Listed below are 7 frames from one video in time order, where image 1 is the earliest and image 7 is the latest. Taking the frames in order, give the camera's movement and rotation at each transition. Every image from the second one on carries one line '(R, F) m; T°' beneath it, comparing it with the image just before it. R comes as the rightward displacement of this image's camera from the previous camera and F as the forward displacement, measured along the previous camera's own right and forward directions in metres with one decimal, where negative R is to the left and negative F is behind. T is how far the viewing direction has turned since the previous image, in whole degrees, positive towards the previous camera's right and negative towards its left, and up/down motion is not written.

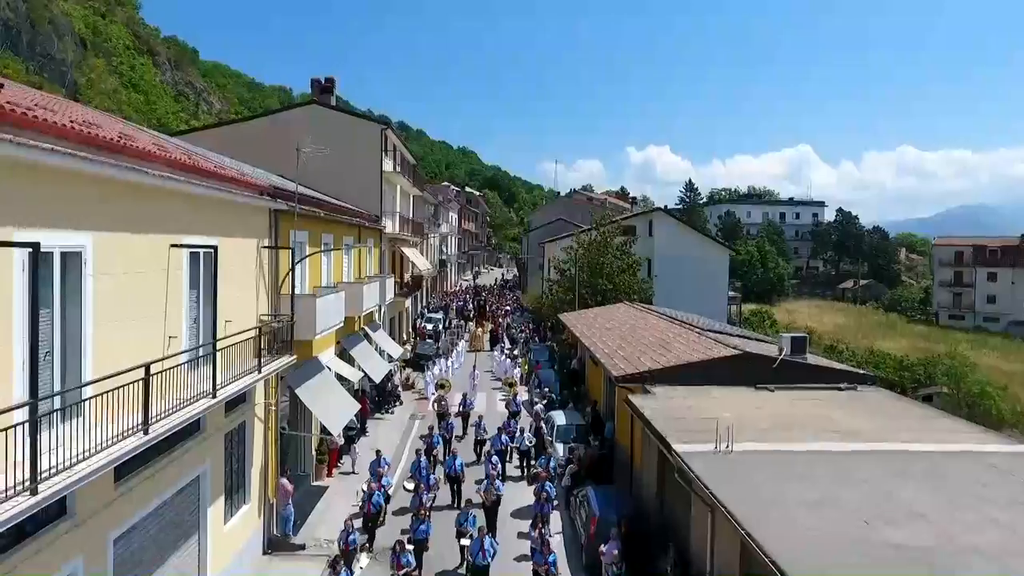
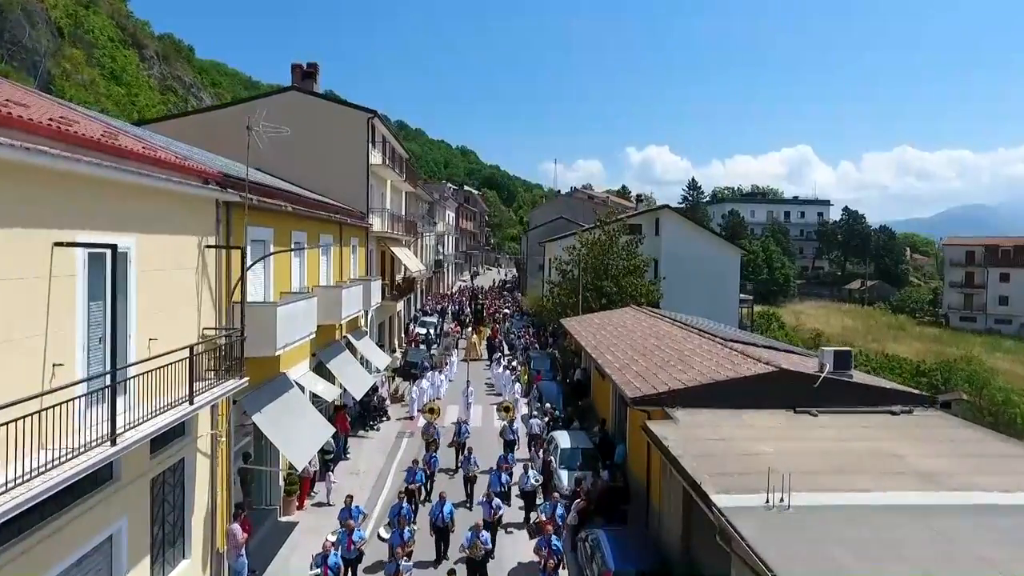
(0.0, +2.4) m; 0°
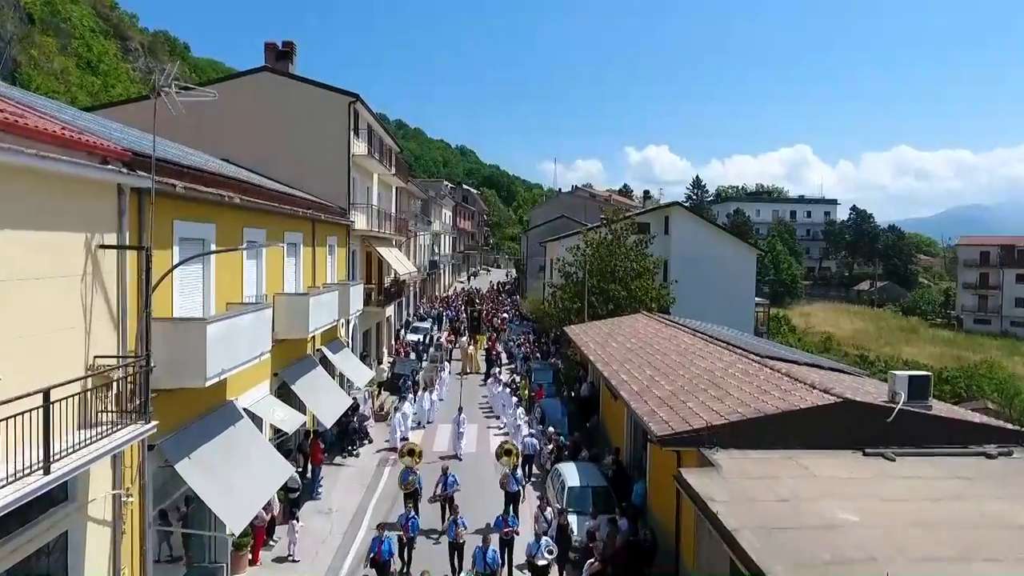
(0.0, +2.8) m; 0°
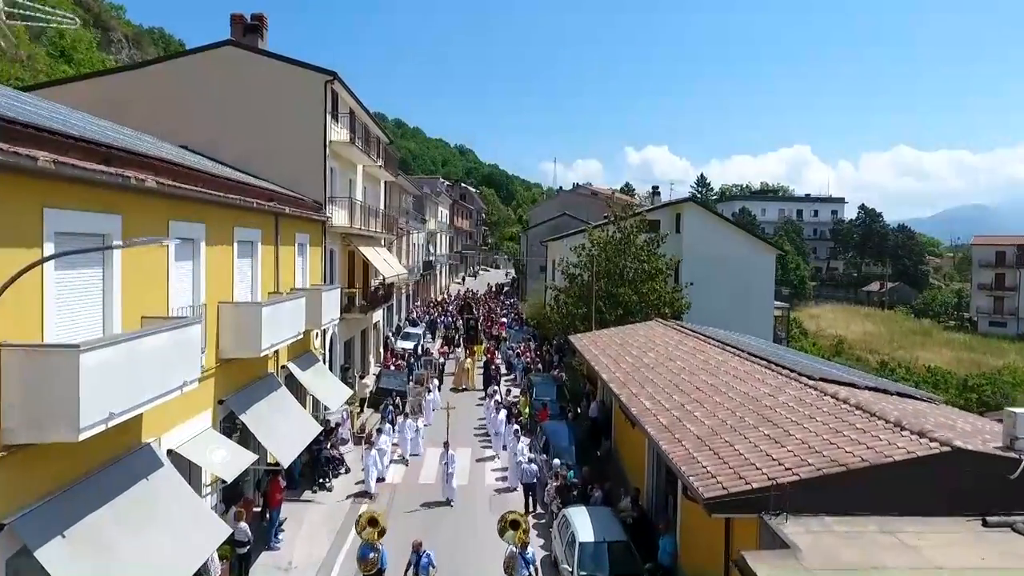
(0.0, +2.9) m; 0°
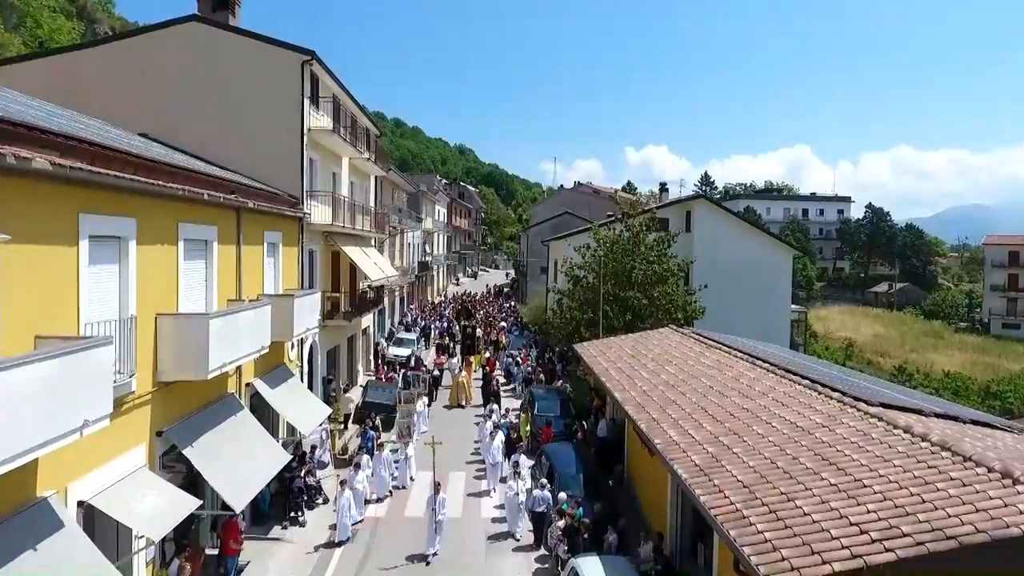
(0.0, +2.2) m; 0°
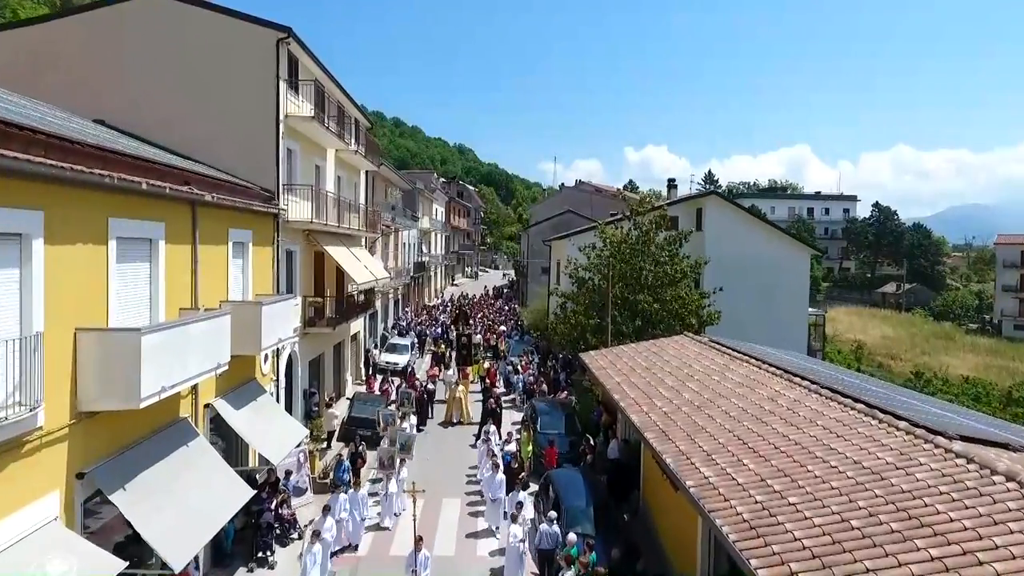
(0.0, +2.0) m; 0°
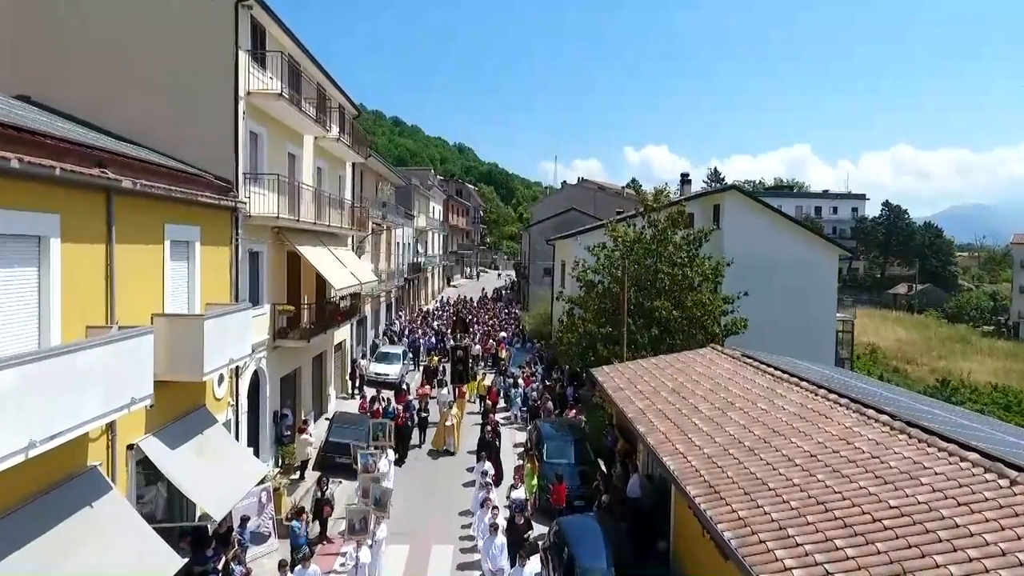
(0.0, +2.6) m; 0°
